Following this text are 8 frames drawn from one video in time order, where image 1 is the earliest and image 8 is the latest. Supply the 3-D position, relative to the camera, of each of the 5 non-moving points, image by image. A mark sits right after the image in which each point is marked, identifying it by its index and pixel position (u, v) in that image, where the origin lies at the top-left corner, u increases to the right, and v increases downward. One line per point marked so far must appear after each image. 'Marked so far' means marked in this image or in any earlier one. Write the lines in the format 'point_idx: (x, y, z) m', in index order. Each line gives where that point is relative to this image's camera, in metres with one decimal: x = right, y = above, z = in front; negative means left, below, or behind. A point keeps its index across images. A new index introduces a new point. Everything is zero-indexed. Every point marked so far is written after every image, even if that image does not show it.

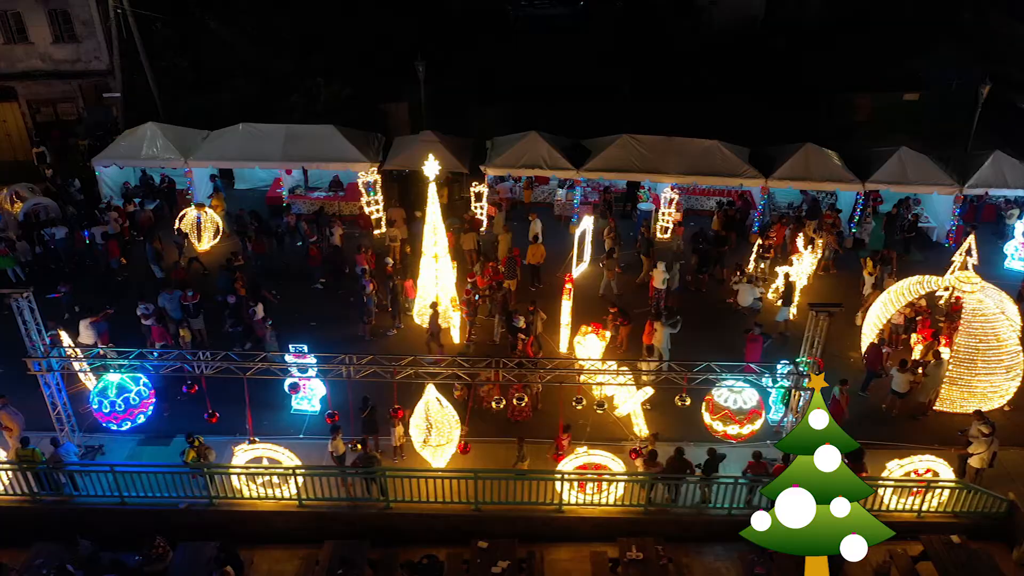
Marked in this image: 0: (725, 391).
0: (+2.5, -1.2, +10.2) m
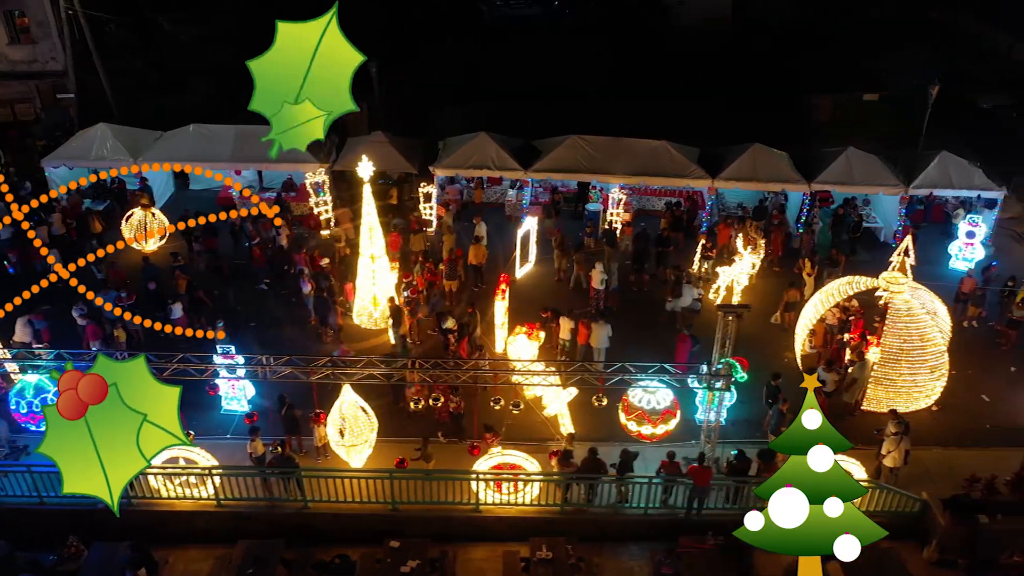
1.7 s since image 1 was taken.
0: (+1.5, -1.3, +10.3) m
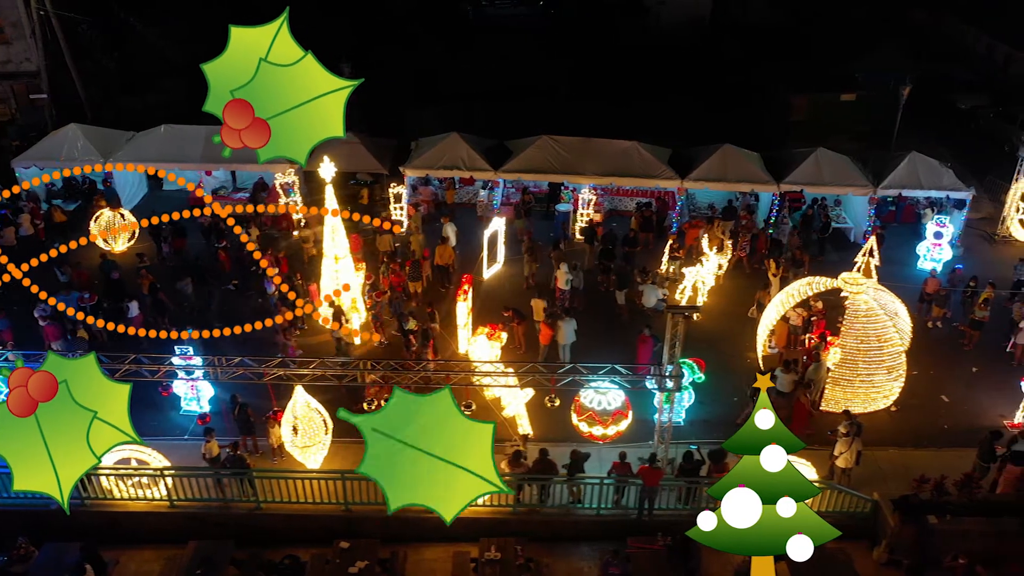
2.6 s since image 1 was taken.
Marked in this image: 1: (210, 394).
0: (+0.9, -1.3, +10.3) m
1: (-3.8, -1.3, +10.8) m
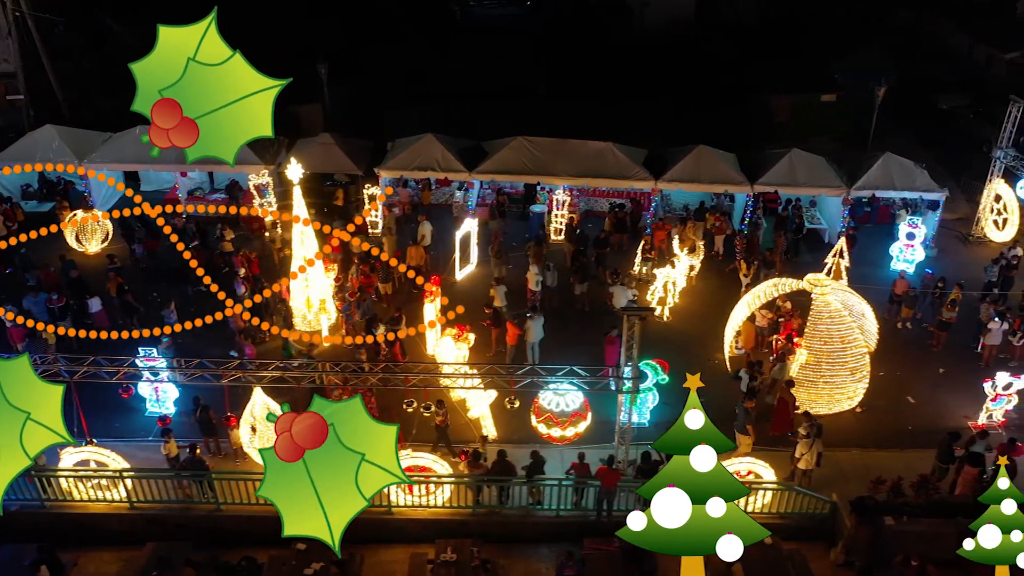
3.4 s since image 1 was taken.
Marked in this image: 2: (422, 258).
0: (+0.4, -1.3, +10.3) m
1: (-4.2, -1.4, +10.8) m
2: (-1.5, +0.5, +14.2) m
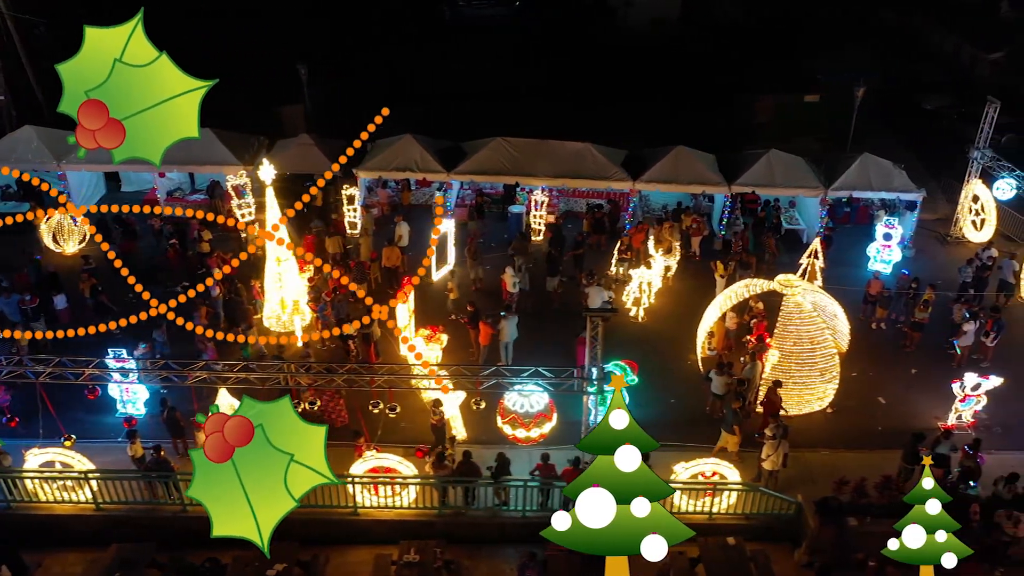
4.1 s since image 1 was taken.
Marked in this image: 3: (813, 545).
0: (0.0, -1.3, +10.3) m
1: (-4.6, -1.4, +10.8) m
2: (-1.9, +0.5, +14.3) m
3: (+3.3, -2.9, +9.5) m
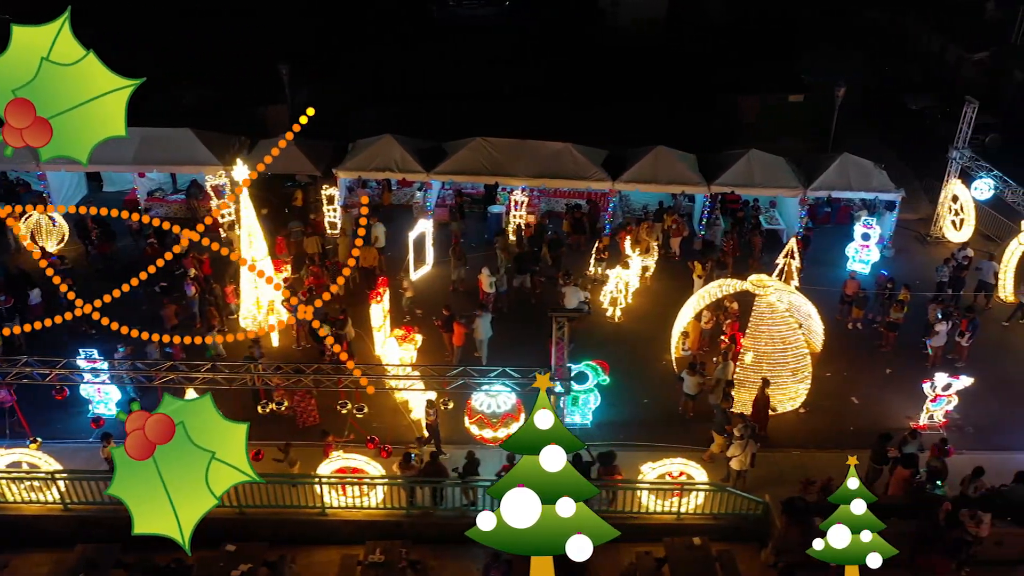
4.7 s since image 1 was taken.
0: (-0.3, -1.3, +10.3) m
1: (-5.0, -1.4, +10.8) m
2: (-2.3, +0.5, +14.3) m
3: (+2.9, -2.9, +9.5) m
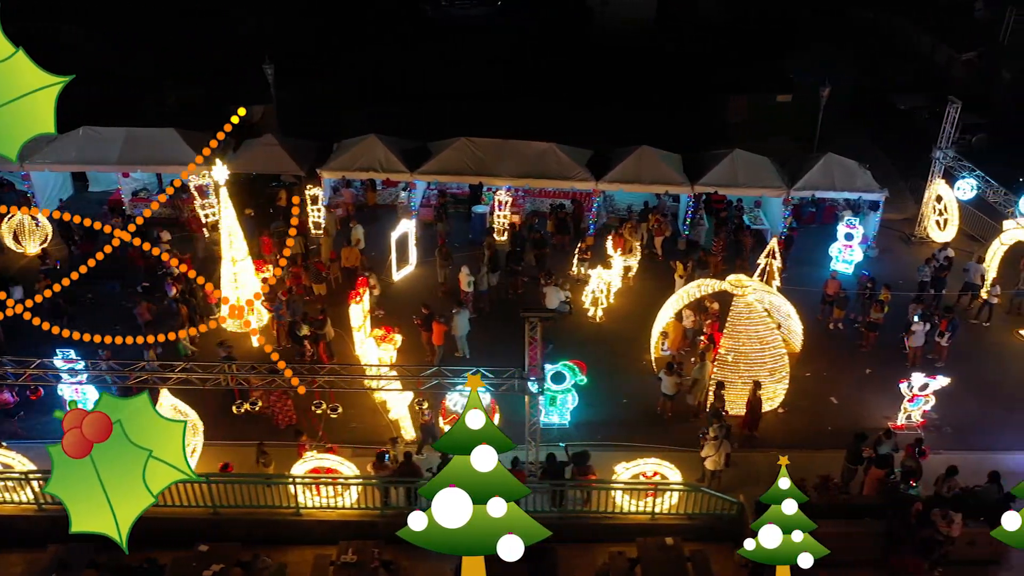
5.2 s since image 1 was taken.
0: (-0.6, -1.3, +10.3) m
1: (-5.3, -1.4, +10.8) m
2: (-2.6, +0.5, +14.3) m
3: (+2.6, -2.9, +9.5) m
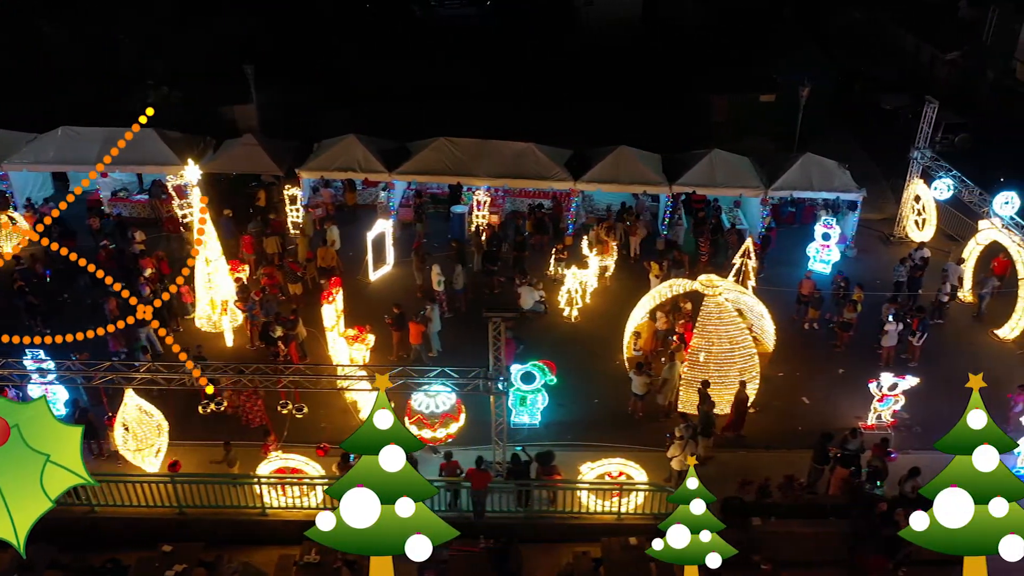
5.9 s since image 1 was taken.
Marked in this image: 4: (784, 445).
0: (-1.0, -1.3, +10.3) m
1: (-5.7, -1.4, +10.8) m
2: (-3.0, +0.5, +14.2) m
3: (+2.2, -2.9, +9.5) m
4: (+3.6, -2.1, +11.3) m
